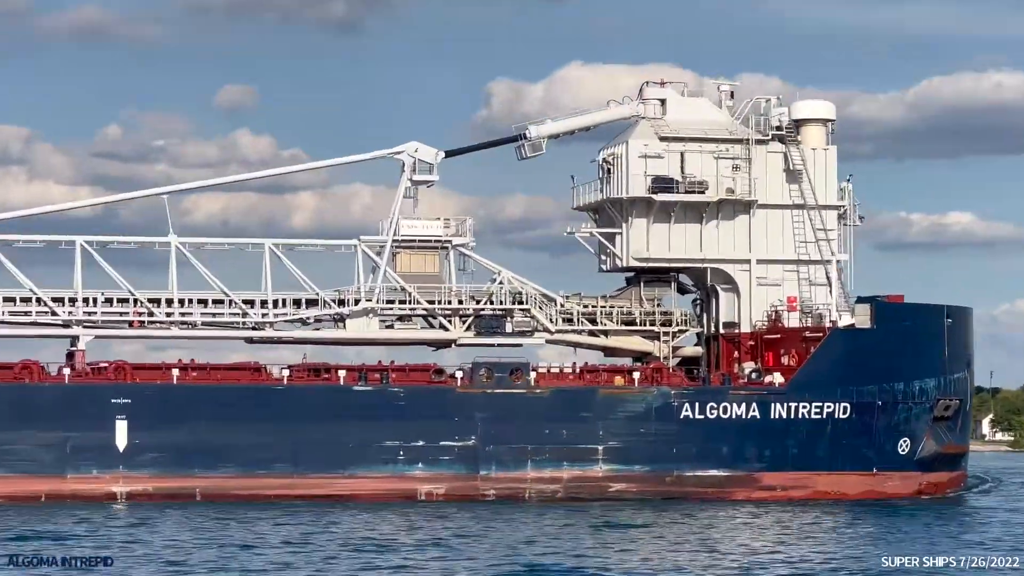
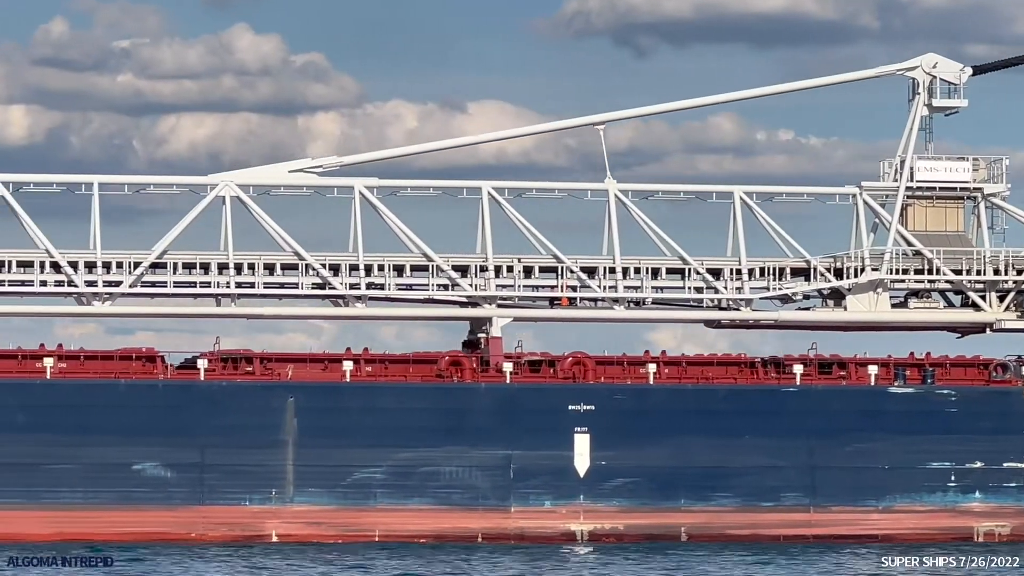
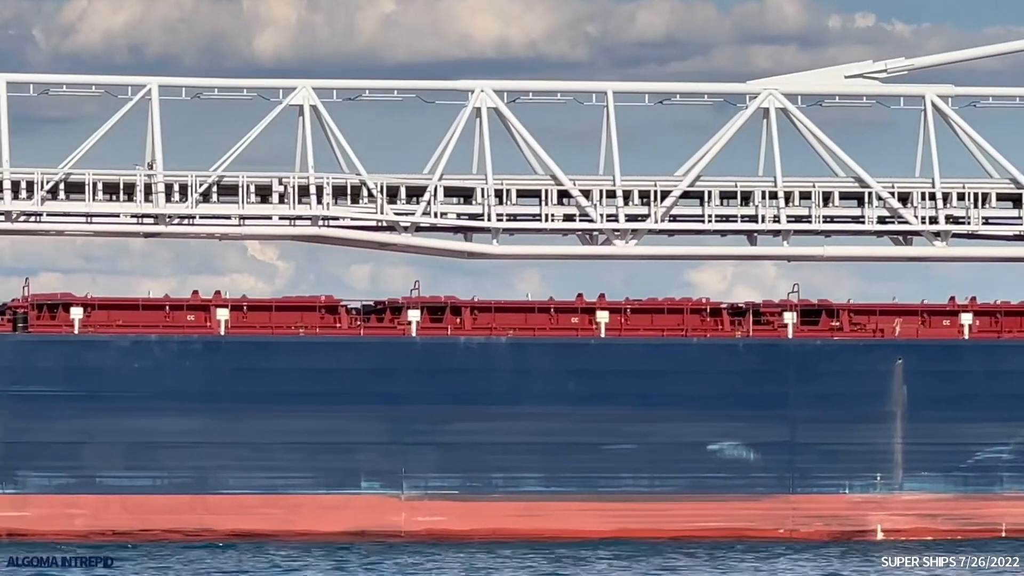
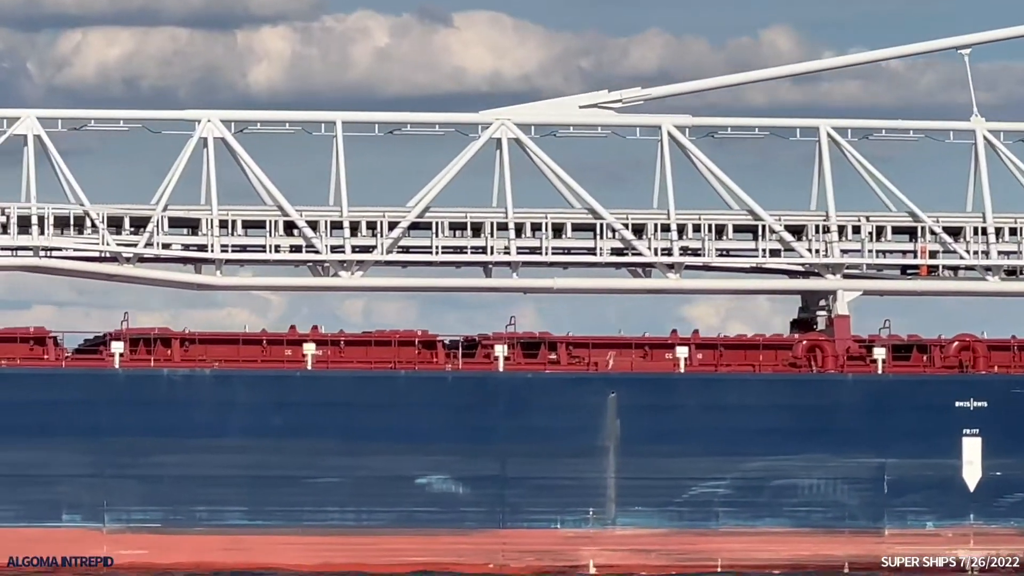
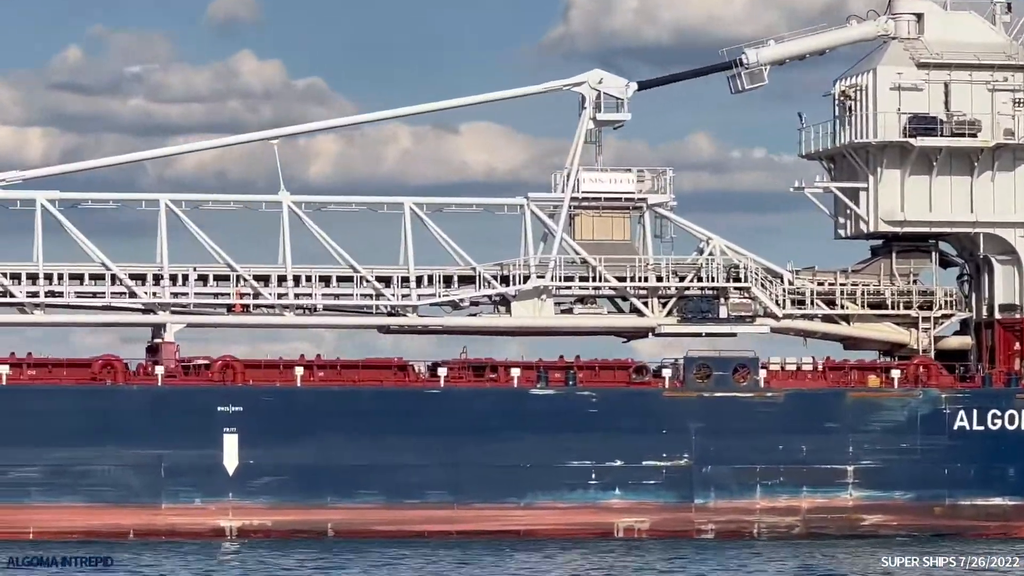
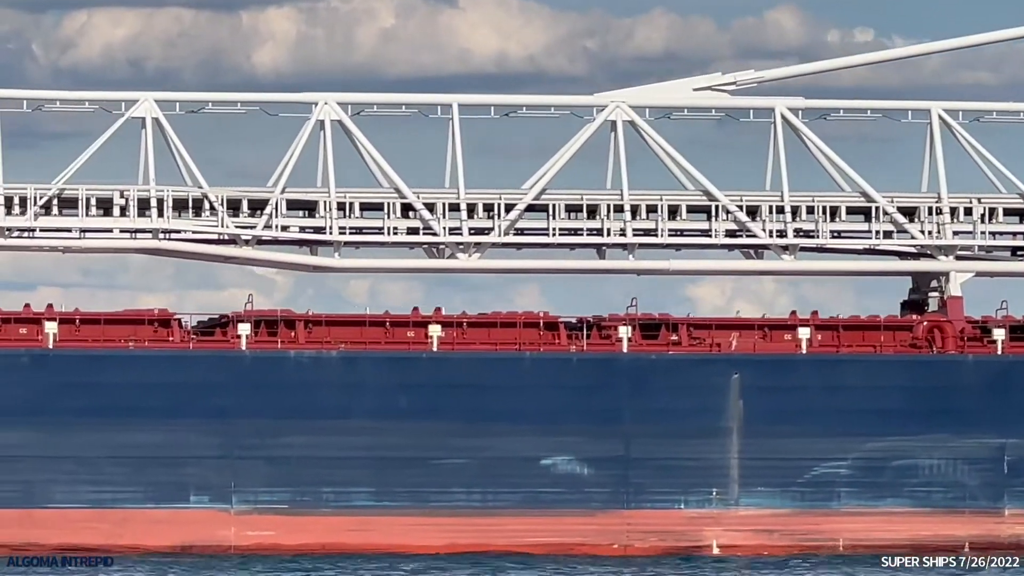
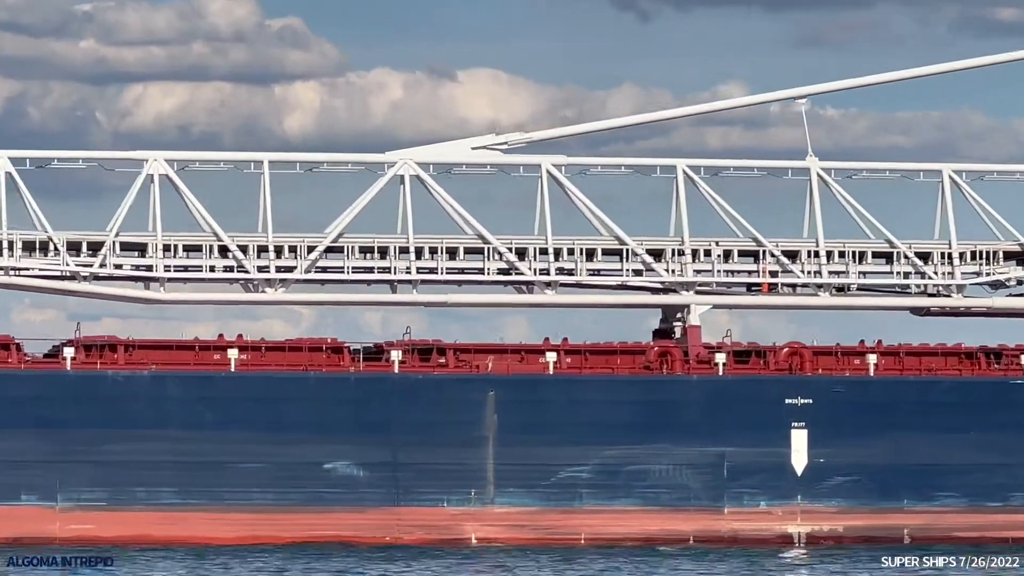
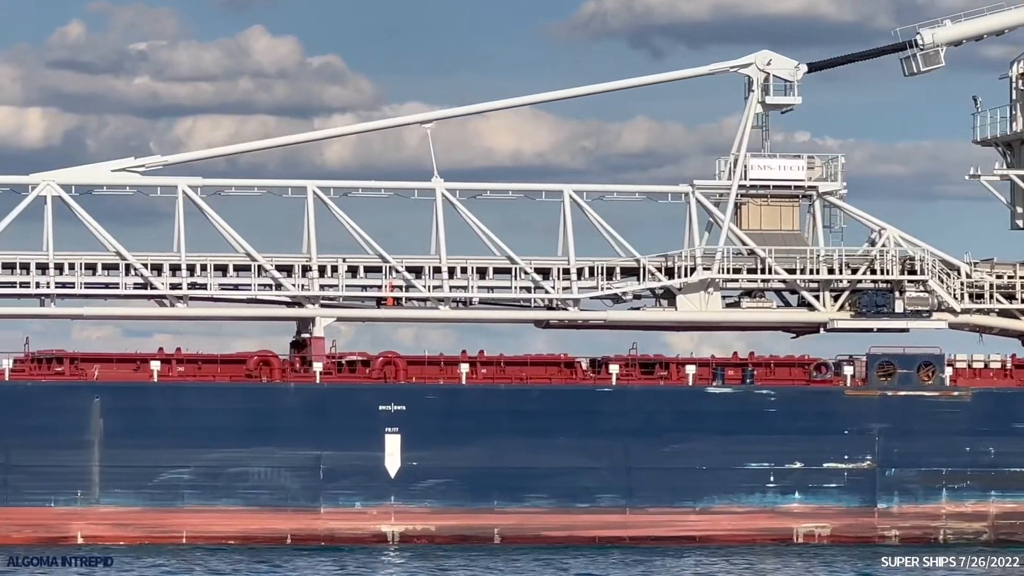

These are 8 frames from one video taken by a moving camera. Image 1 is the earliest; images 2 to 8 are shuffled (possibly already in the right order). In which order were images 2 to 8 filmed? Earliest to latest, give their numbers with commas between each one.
5, 8, 2, 7, 4, 6, 3
